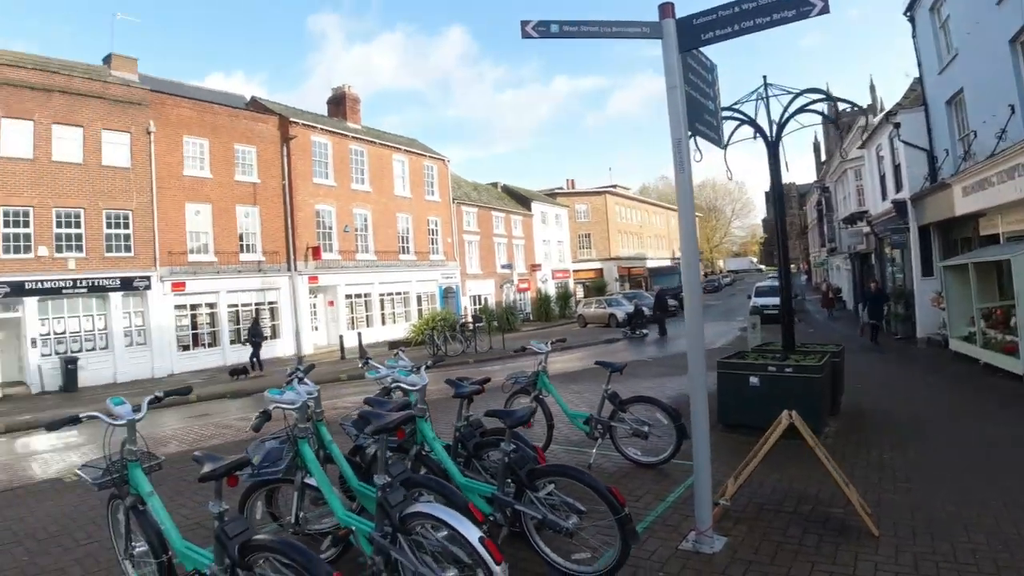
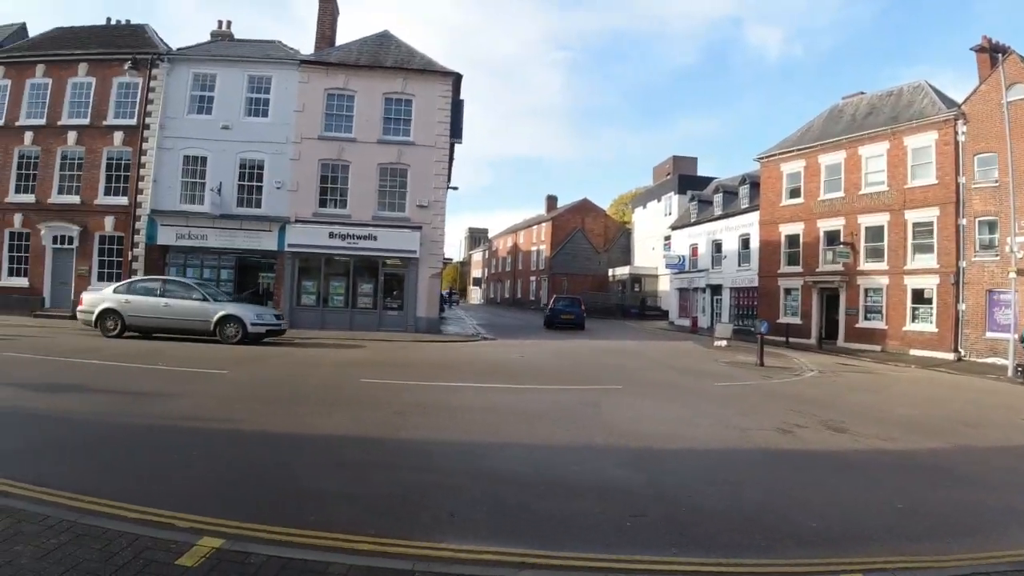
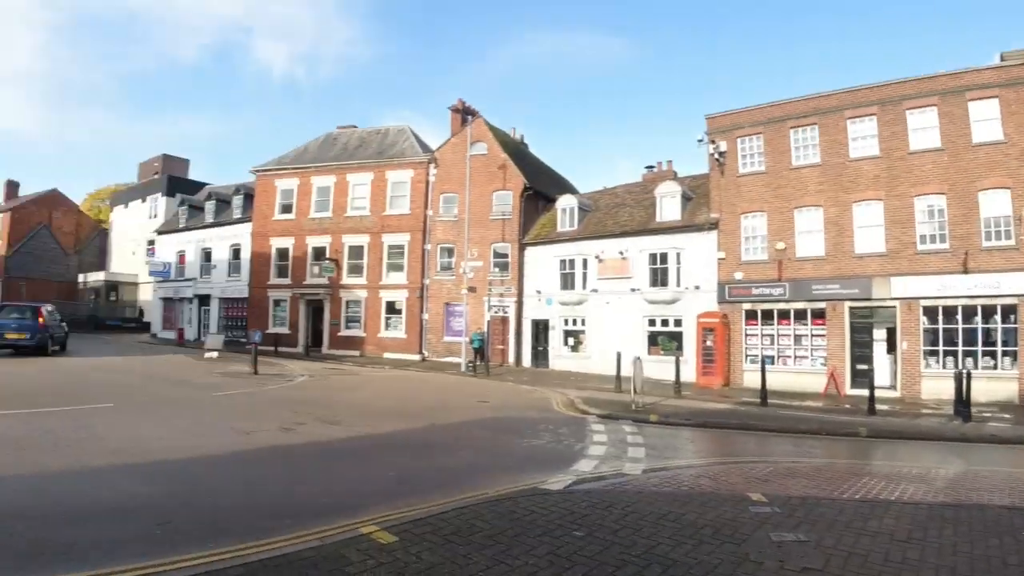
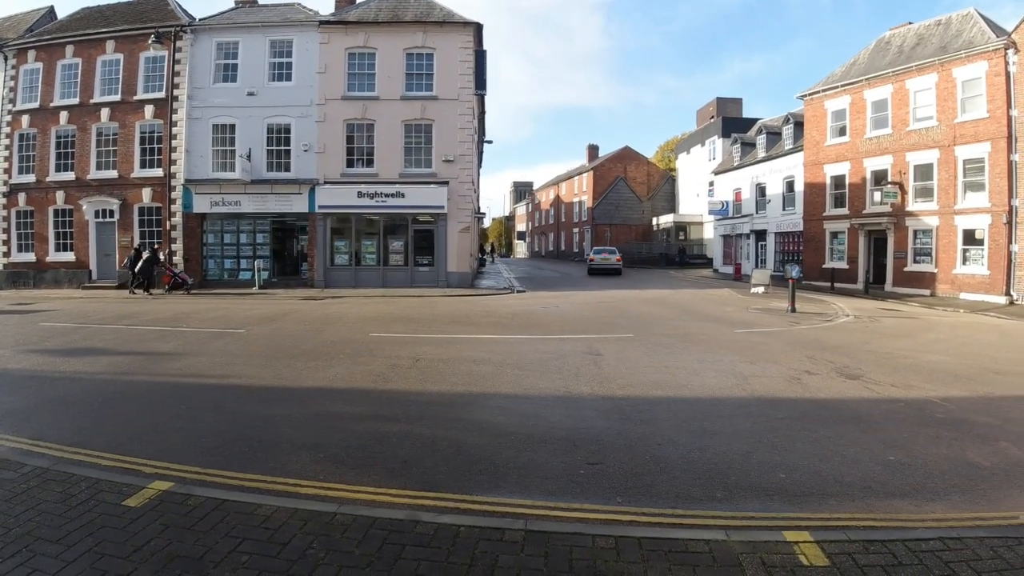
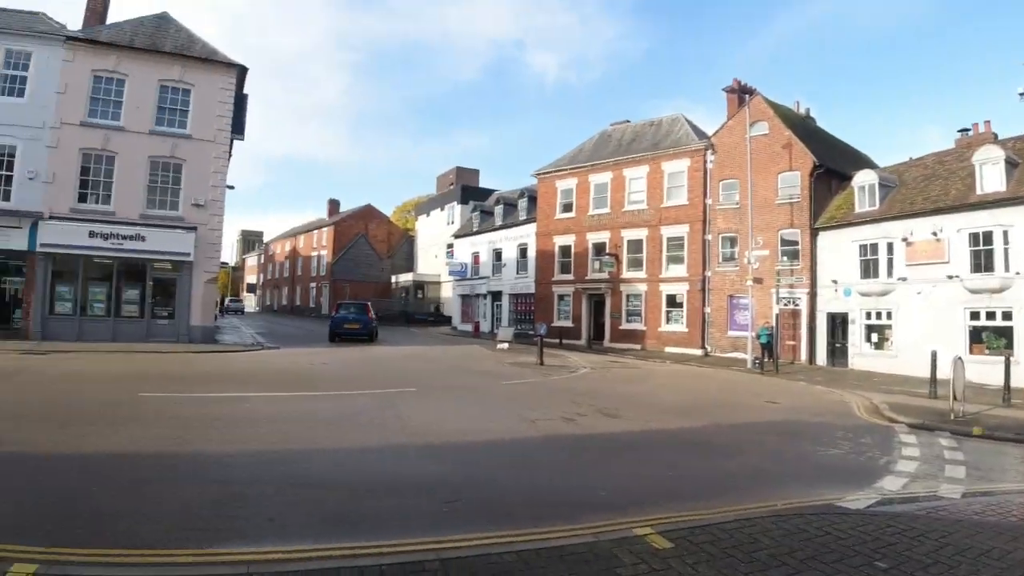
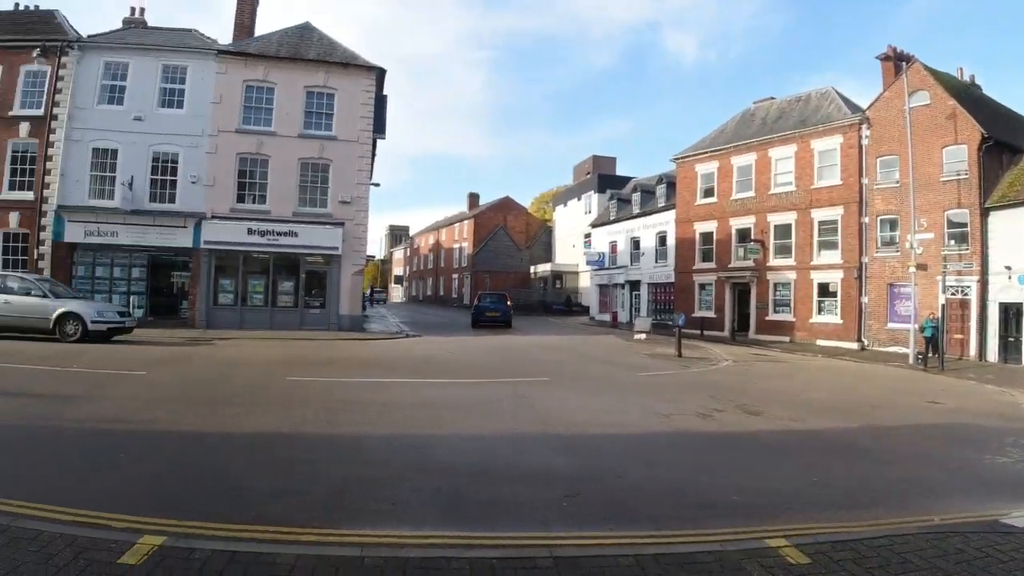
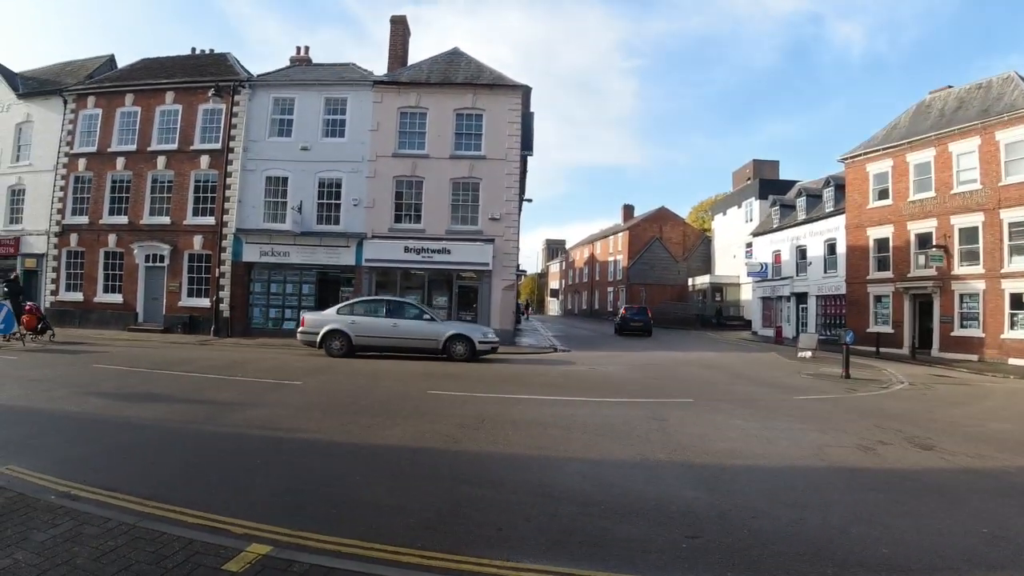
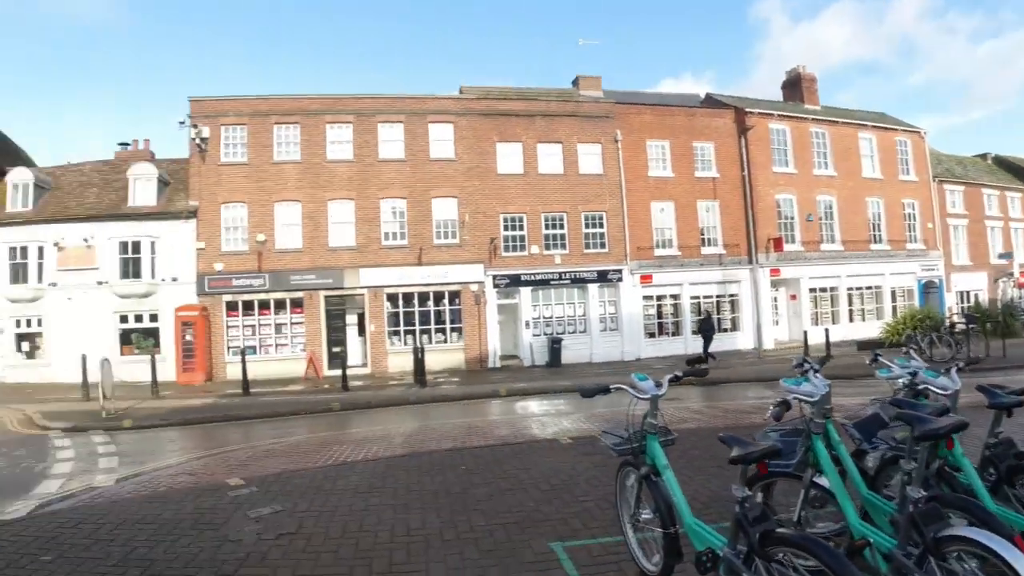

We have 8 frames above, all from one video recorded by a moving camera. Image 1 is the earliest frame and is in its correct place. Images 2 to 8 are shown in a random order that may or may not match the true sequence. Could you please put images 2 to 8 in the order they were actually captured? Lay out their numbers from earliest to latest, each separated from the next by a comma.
8, 3, 5, 6, 2, 7, 4
